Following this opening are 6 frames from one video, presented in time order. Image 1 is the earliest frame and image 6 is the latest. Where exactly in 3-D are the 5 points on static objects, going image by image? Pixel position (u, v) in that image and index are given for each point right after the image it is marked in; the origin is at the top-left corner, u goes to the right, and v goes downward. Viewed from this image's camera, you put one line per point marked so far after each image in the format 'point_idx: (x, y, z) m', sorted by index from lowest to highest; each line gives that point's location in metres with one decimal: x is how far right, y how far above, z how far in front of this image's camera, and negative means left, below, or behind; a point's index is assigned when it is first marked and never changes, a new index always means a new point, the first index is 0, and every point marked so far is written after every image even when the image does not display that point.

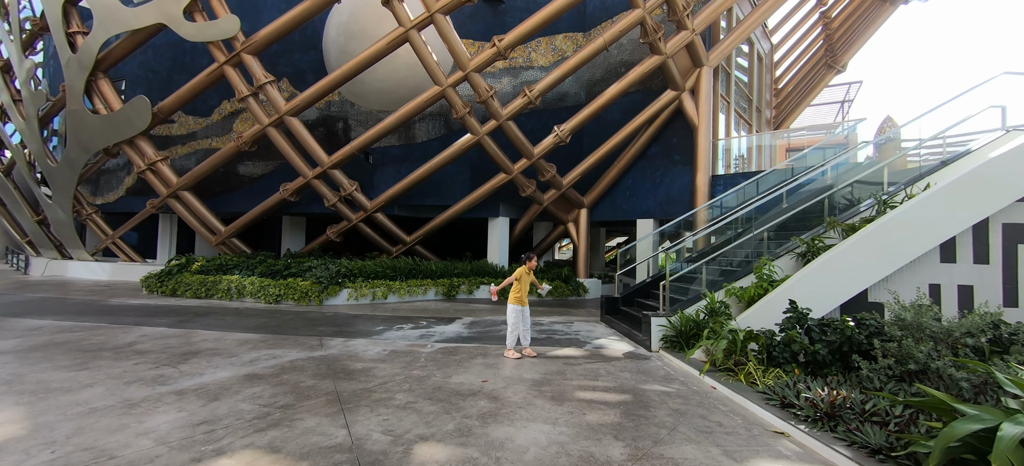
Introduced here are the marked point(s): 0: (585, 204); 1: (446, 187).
0: (+2.3, +0.9, +14.5) m
1: (-2.2, +1.6, +15.3) m
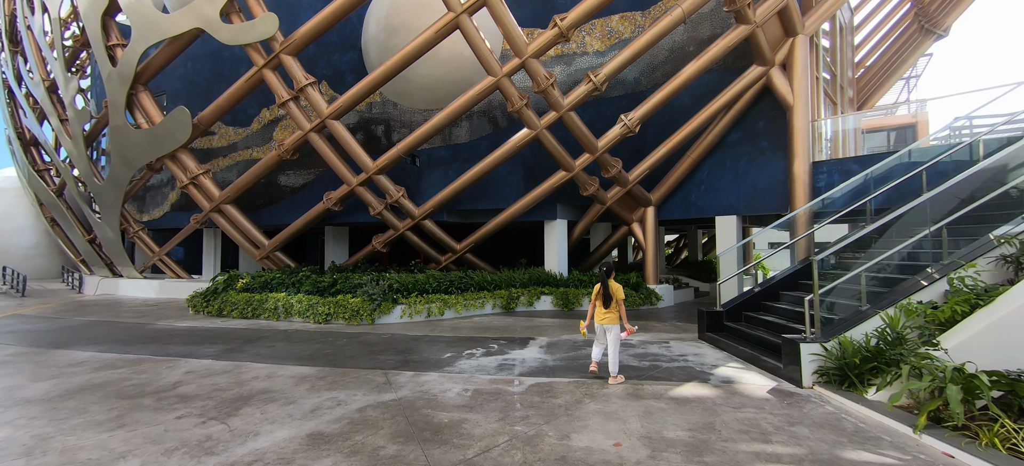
0: (+4.0, +0.9, +13.0) m
1: (-0.4, +1.4, +14.2) m
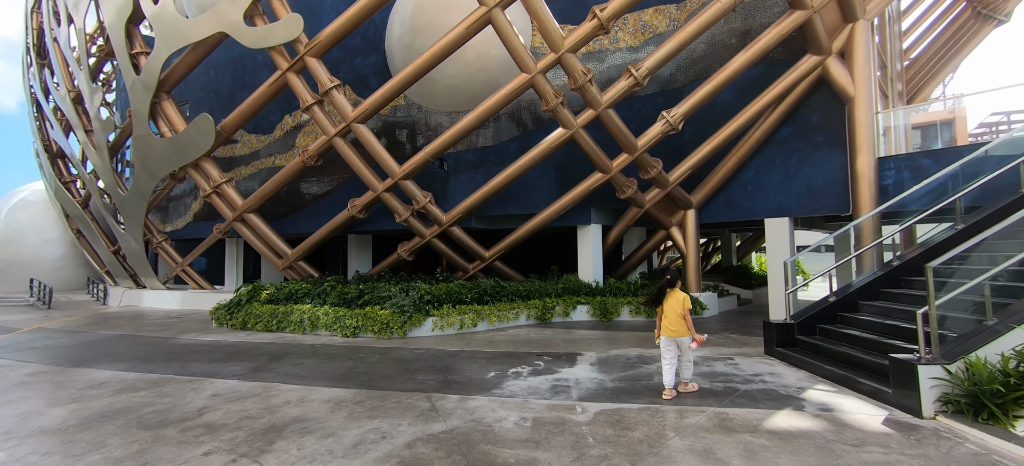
0: (+4.9, +0.8, +12.3) m
1: (+0.5, +1.2, +13.5) m
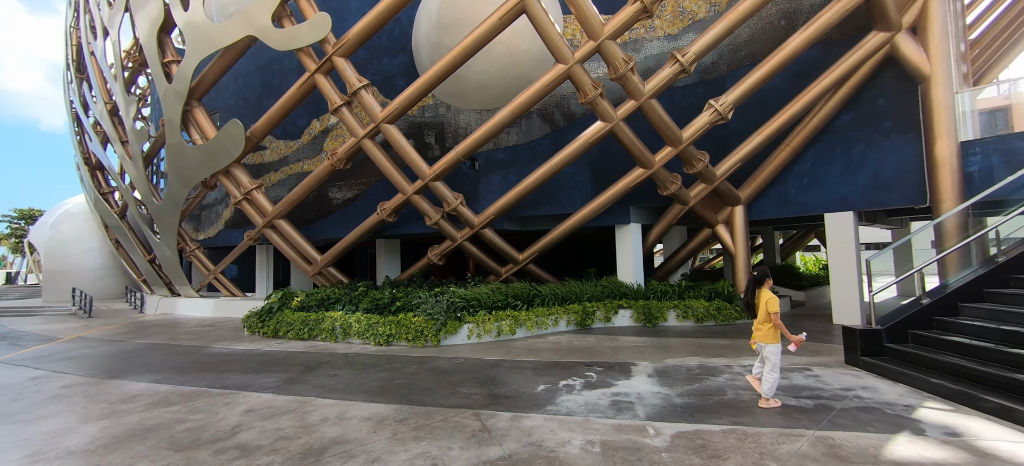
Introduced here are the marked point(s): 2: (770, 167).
0: (+5.8, +0.8, +11.5) m
1: (+1.4, +1.2, +12.9) m
2: (+6.2, +1.6, +11.1) m
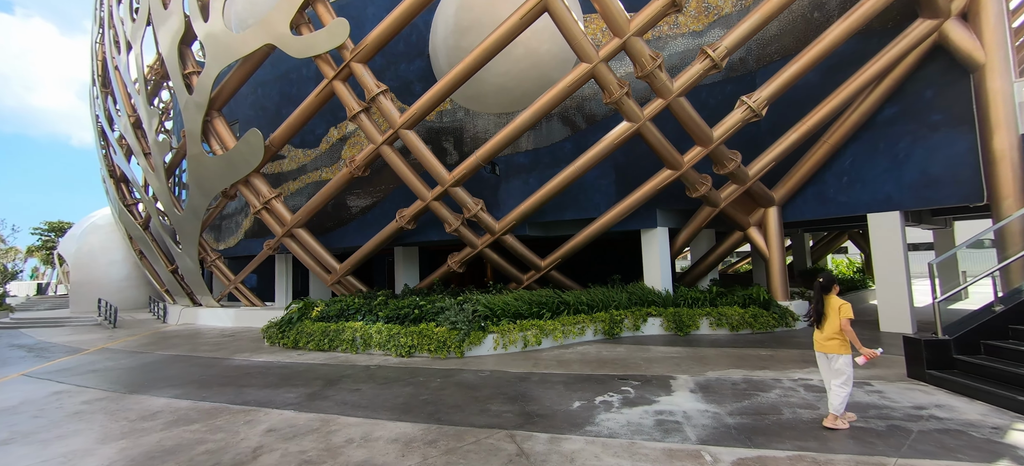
0: (+6.3, +0.8, +10.9) m
1: (+2.0, +1.0, +12.5) m
2: (+6.7, +1.5, +10.5) m
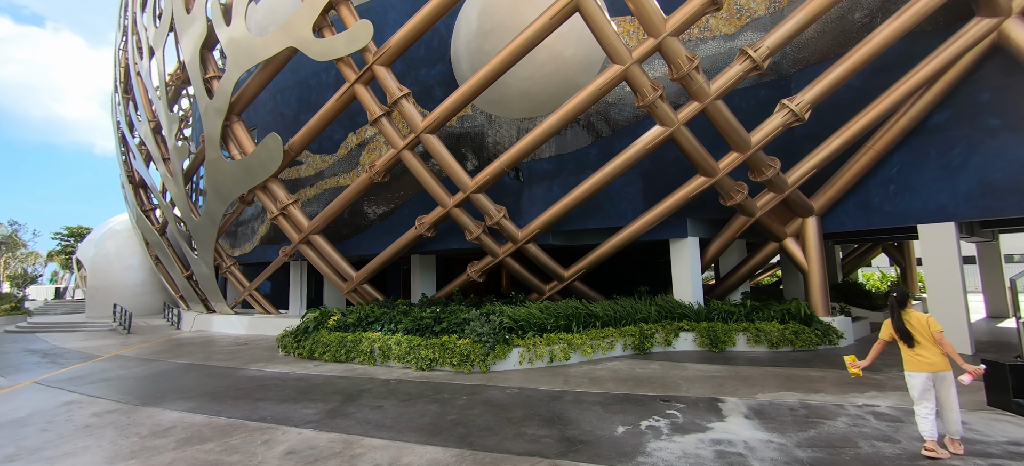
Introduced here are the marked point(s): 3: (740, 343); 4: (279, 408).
0: (+6.9, +0.5, +10.3) m
1: (+2.6, +0.8, +12.1) m
2: (+7.3, +1.3, +10.0) m
3: (+5.0, -2.4, +10.1) m
4: (-3.6, -2.7, +7.1) m
